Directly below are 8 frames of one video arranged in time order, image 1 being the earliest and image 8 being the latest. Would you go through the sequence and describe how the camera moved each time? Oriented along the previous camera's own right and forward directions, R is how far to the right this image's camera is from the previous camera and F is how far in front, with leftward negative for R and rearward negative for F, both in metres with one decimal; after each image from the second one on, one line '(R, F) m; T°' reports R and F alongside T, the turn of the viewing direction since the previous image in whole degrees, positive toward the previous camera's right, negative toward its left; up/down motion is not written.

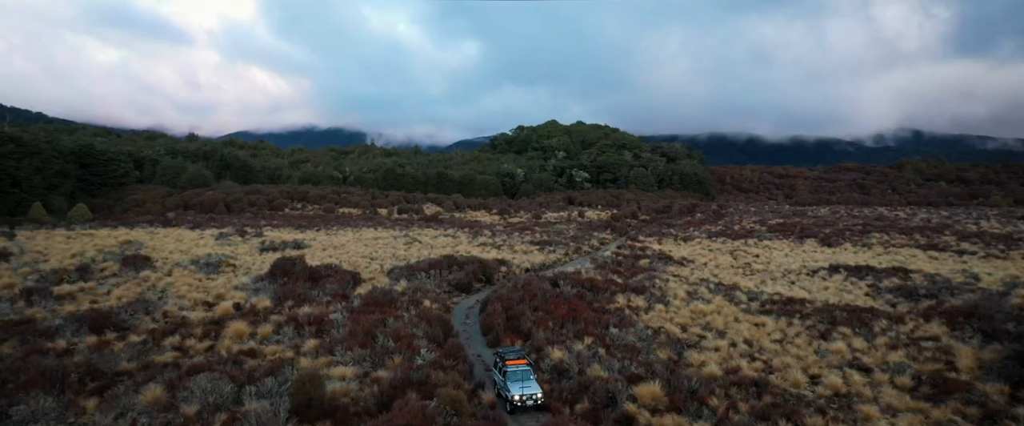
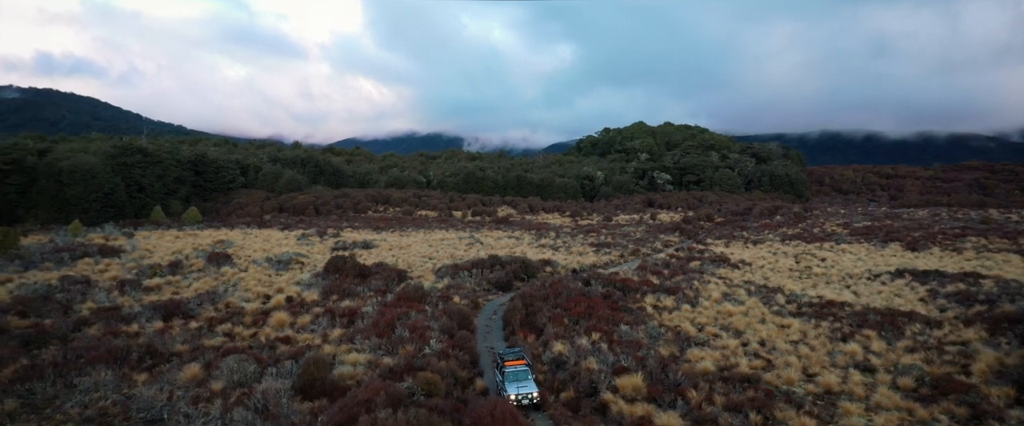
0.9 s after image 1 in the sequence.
(+1.3, -0.5) m; -7°
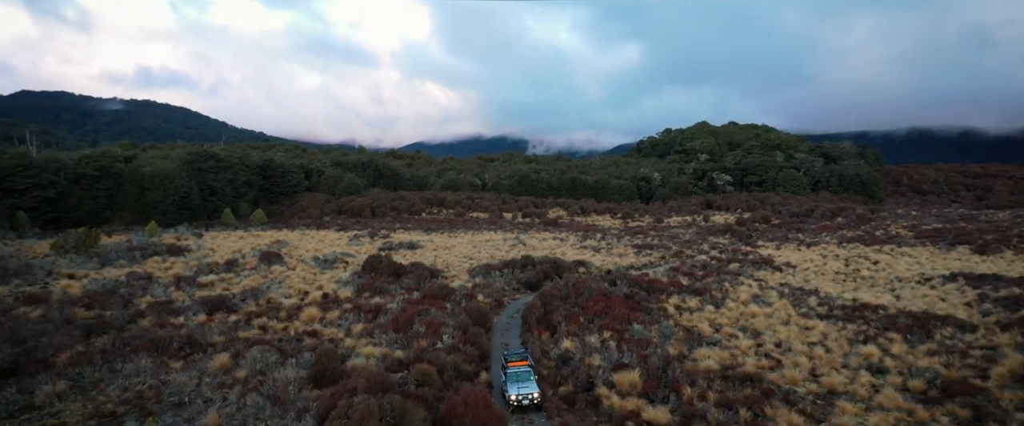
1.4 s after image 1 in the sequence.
(+0.8, -0.3) m; -5°
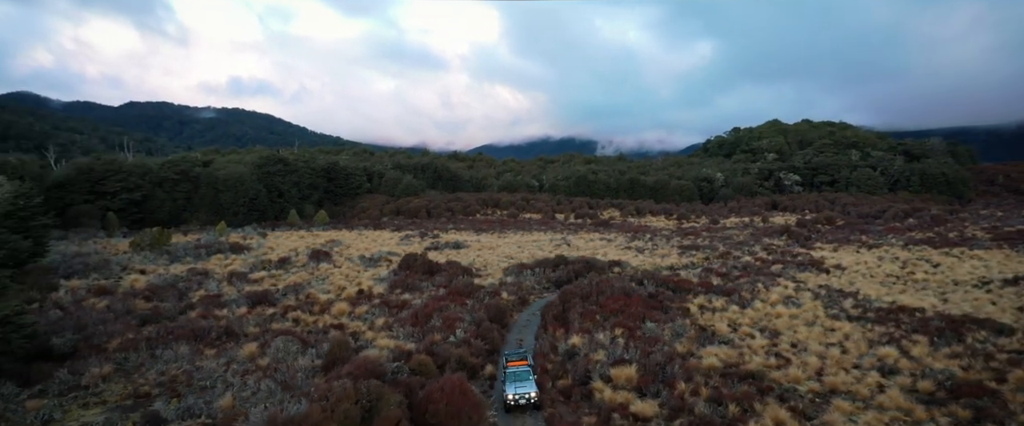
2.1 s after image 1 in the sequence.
(+0.8, -0.3) m; -5°
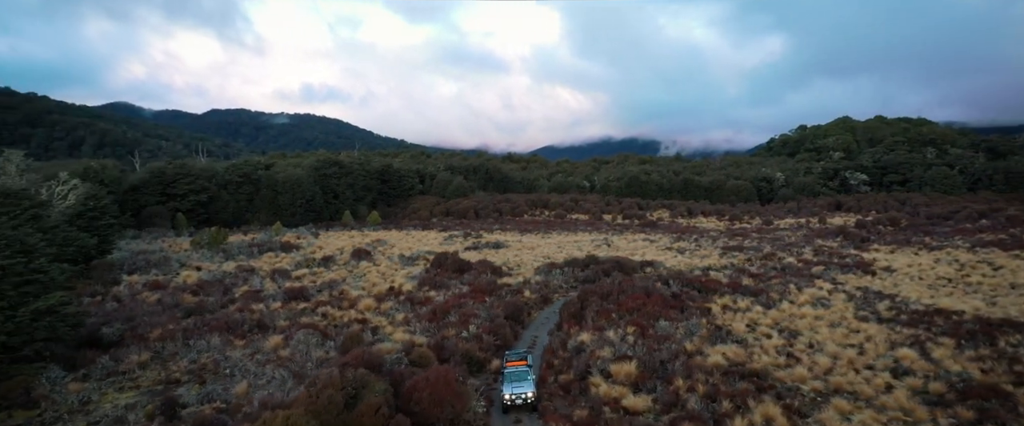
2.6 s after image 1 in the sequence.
(+0.7, -0.2) m; -4°
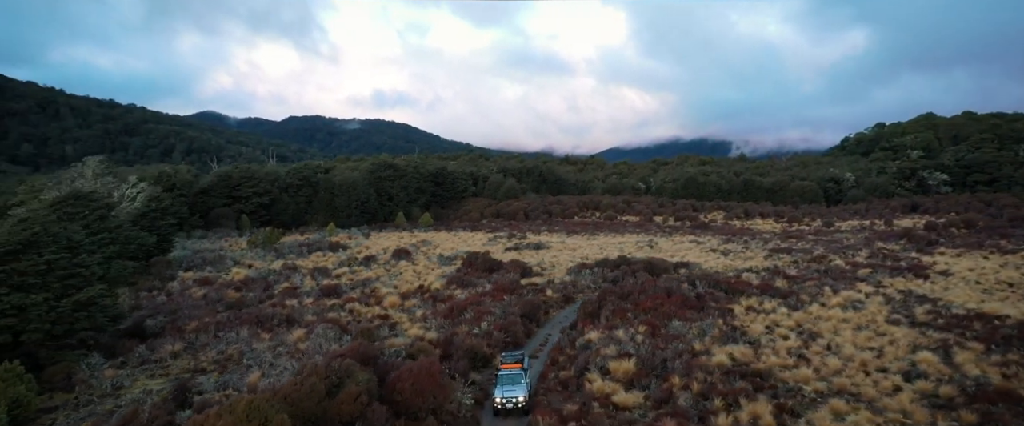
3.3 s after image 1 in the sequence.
(+0.8, -0.1) m; -5°
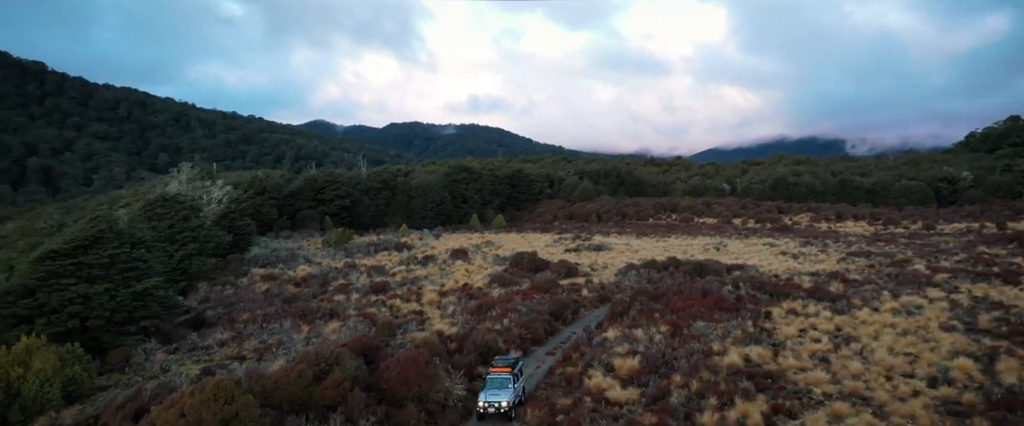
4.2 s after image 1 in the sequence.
(+1.0, -0.1) m; -7°
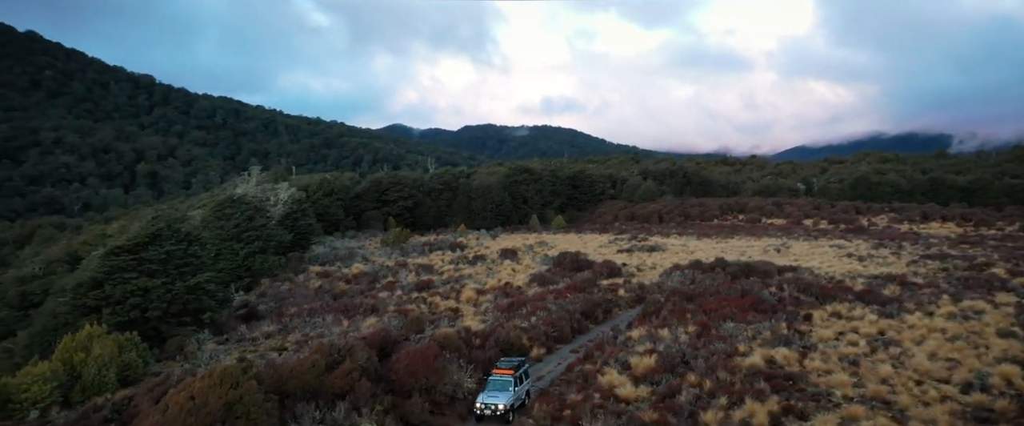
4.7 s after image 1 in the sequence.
(+0.6, -0.2) m; -6°
